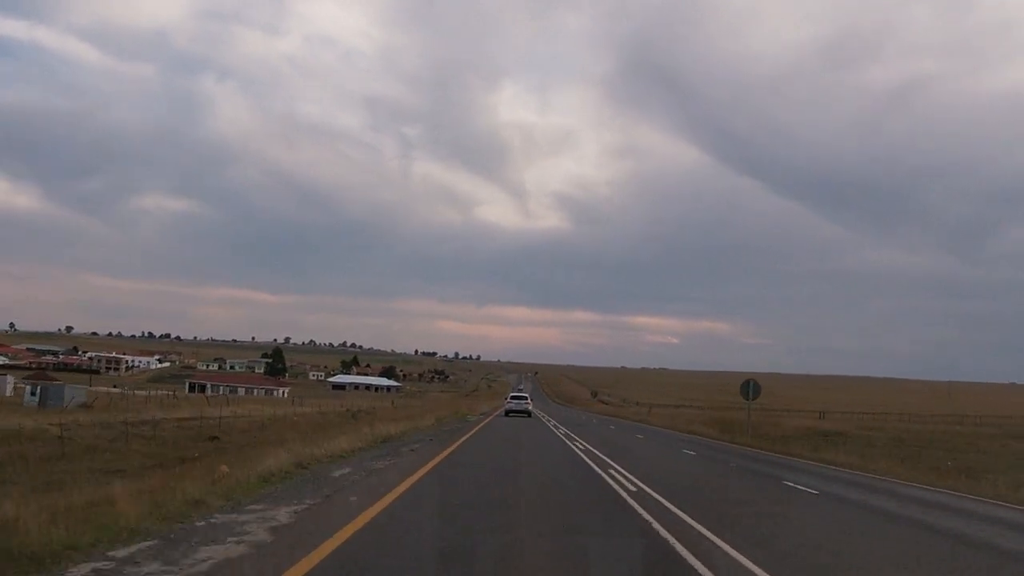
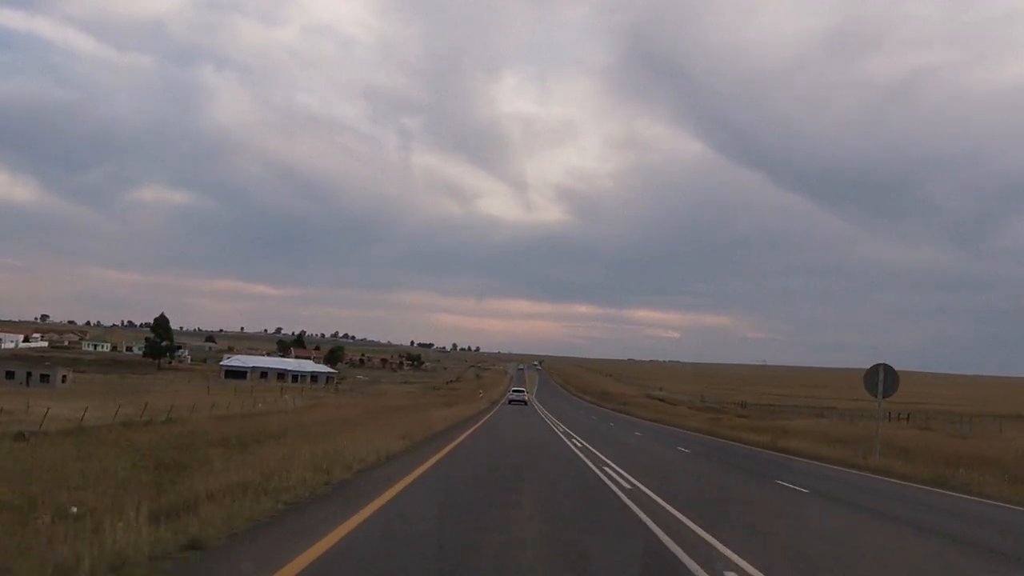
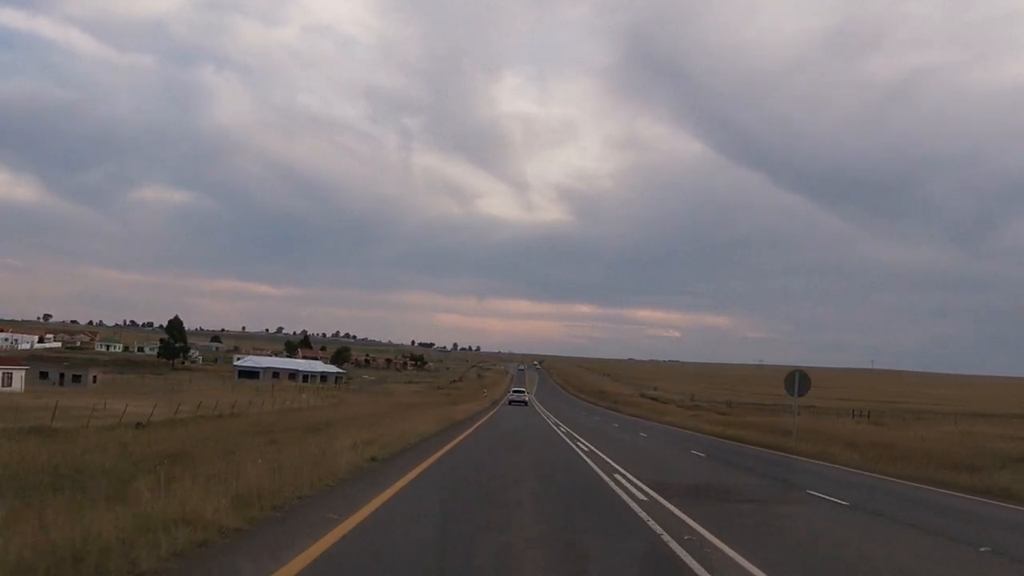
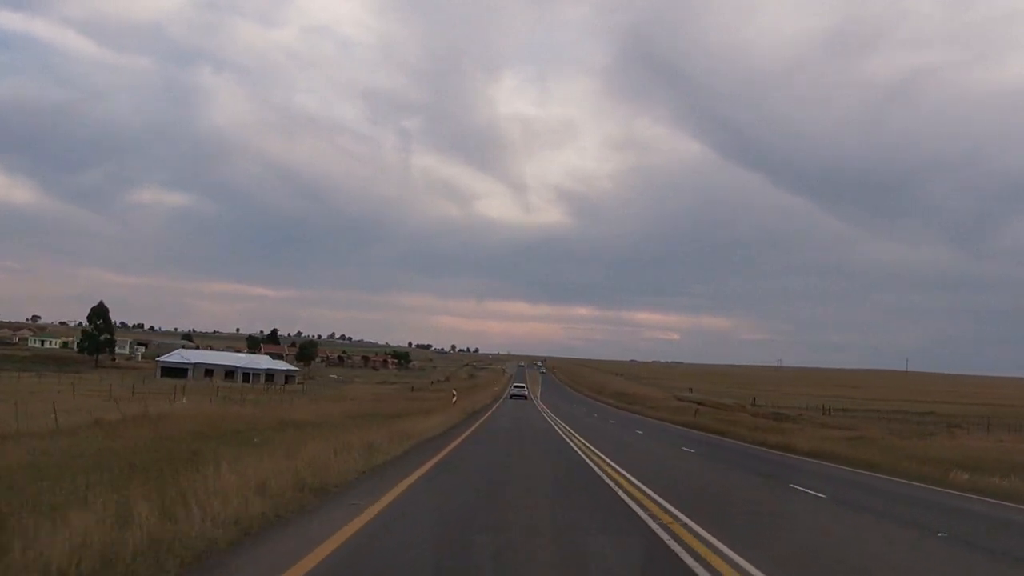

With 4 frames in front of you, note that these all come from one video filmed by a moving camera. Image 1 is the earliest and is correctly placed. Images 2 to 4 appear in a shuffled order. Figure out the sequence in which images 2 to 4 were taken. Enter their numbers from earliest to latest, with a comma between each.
3, 2, 4
